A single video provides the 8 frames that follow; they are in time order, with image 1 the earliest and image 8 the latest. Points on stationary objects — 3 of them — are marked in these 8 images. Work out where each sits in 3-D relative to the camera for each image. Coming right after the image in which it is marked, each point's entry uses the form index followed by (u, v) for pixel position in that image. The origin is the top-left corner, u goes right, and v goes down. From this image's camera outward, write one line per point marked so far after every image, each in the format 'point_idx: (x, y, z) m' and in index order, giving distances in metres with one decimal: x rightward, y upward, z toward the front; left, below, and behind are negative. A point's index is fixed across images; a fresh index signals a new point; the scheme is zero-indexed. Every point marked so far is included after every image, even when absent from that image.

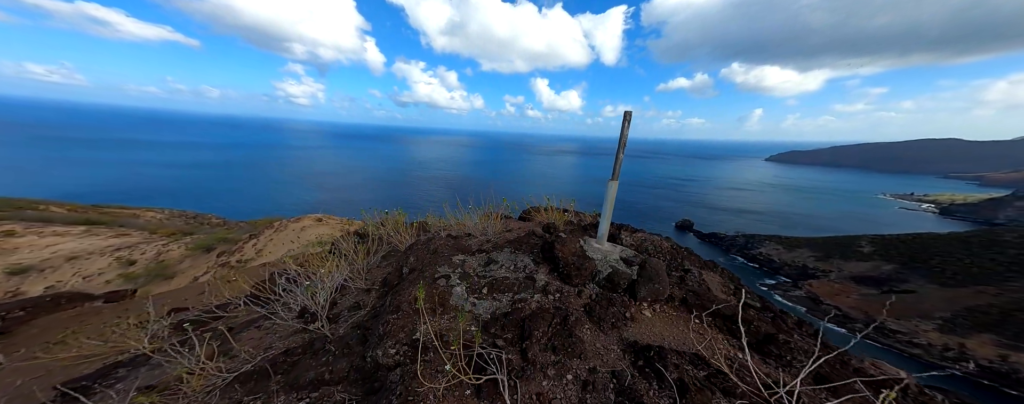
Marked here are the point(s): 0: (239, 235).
0: (-17.4, -2.1, +17.6) m
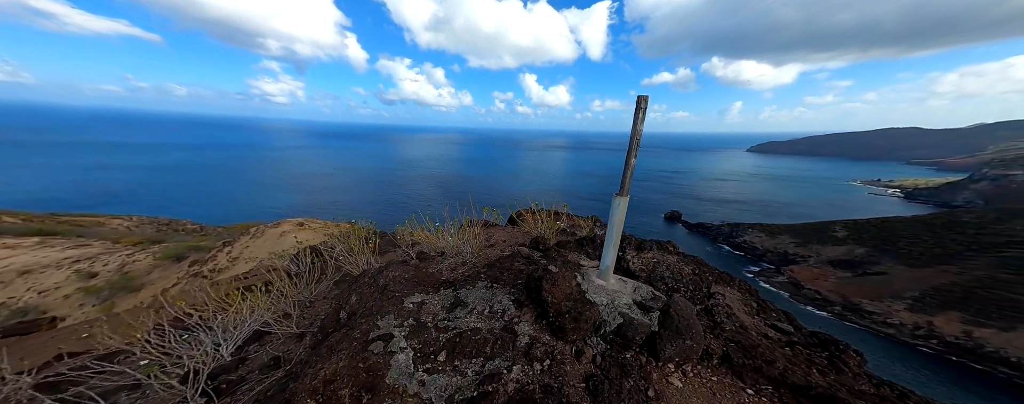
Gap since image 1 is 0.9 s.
0: (-18.1, -2.4, +16.5) m
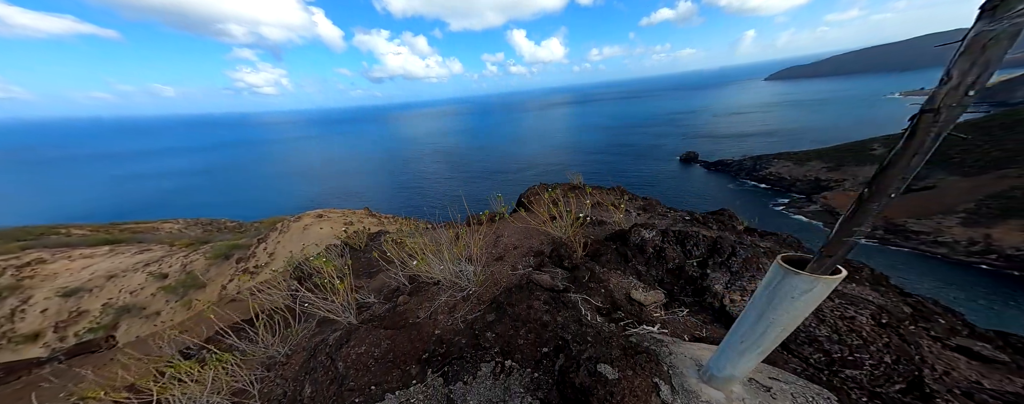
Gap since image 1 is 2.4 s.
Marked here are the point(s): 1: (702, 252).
0: (-16.9, -2.0, +18.2) m
1: (+3.5, -1.0, +5.1) m
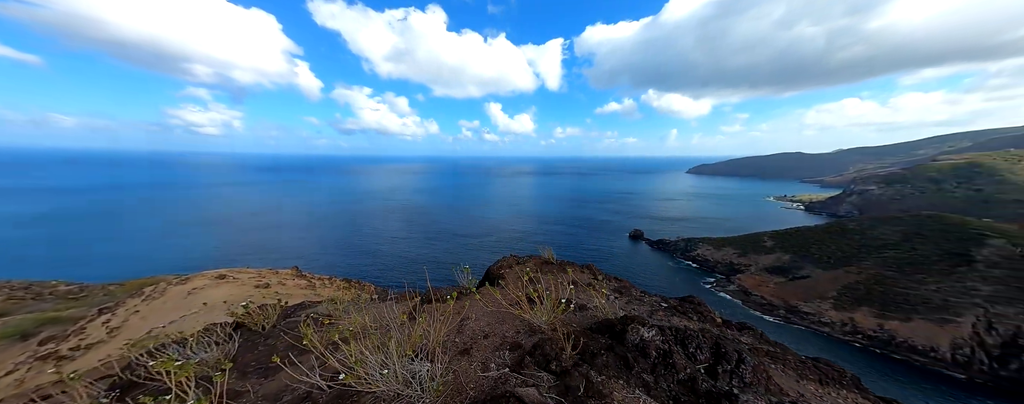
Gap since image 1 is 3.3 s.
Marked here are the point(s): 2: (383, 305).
0: (-19.3, -4.7, +13.5) m
1: (+3.1, -2.5, +4.5) m
2: (-4.4, -3.4, +9.2) m
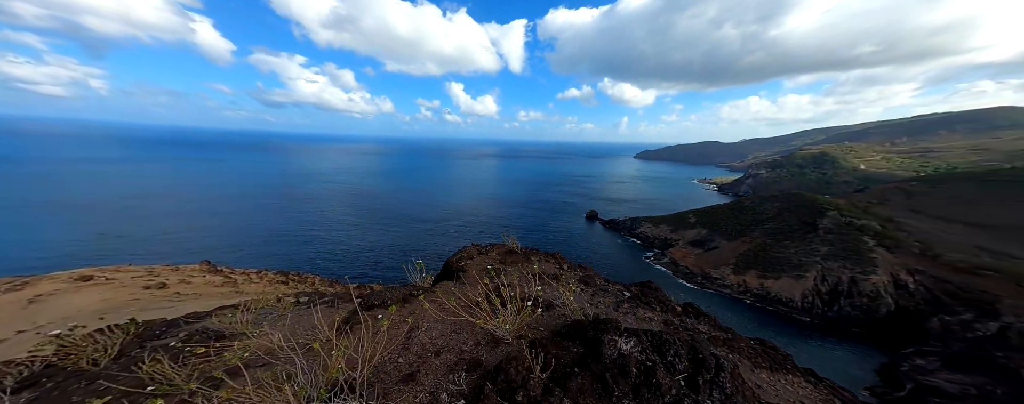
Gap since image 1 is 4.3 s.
0: (-21.0, -4.2, +9.7) m
1: (+2.5, -2.4, +4.1) m
2: (-5.6, -3.1, +7.7) m
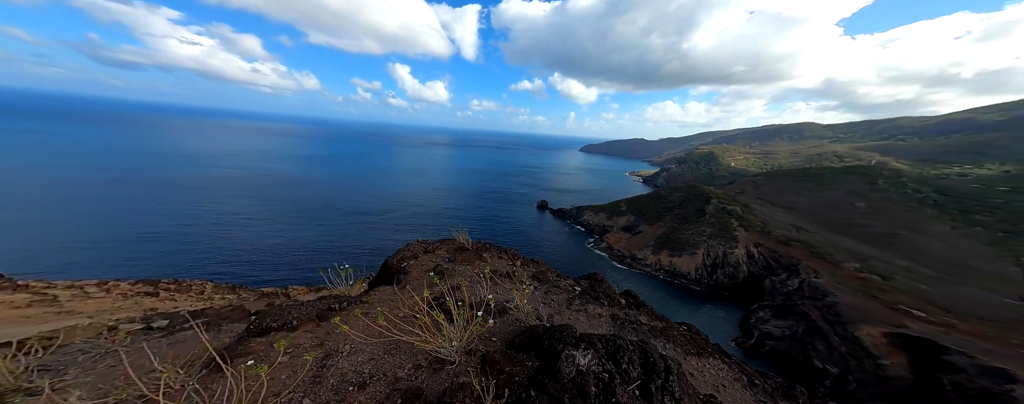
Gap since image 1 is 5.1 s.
0: (-22.4, -3.9, +5.6) m
1: (+1.8, -2.4, +3.9) m
2: (-6.8, -2.9, +6.2) m
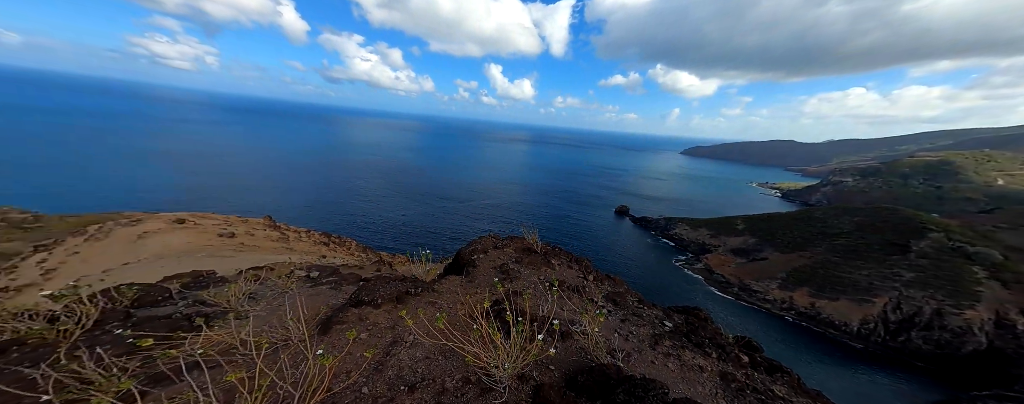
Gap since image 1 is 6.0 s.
0: (-20.5, -2.1, +11.0) m
1: (+2.4, -2.7, +2.7) m
2: (-5.3, -2.5, +7.2) m
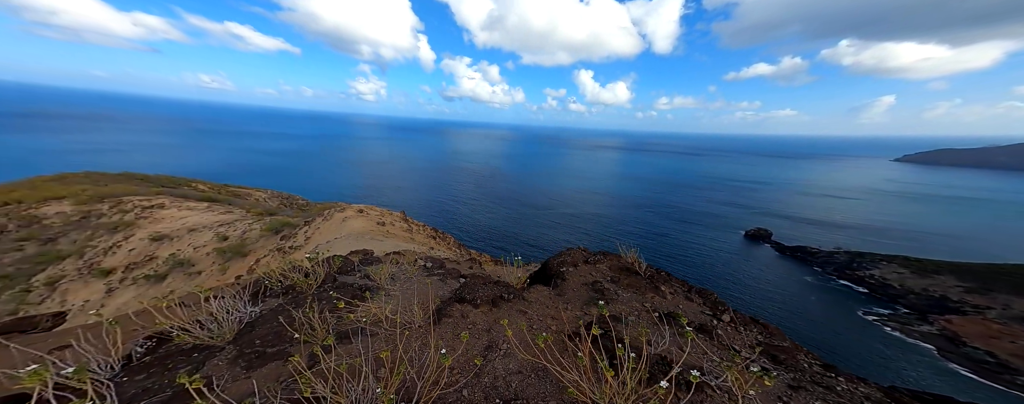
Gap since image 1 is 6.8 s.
0: (-15.3, -1.7, +18.4) m
1: (+2.2, -3.4, +1.7) m
2: (-3.0, -2.8, +9.0) m
